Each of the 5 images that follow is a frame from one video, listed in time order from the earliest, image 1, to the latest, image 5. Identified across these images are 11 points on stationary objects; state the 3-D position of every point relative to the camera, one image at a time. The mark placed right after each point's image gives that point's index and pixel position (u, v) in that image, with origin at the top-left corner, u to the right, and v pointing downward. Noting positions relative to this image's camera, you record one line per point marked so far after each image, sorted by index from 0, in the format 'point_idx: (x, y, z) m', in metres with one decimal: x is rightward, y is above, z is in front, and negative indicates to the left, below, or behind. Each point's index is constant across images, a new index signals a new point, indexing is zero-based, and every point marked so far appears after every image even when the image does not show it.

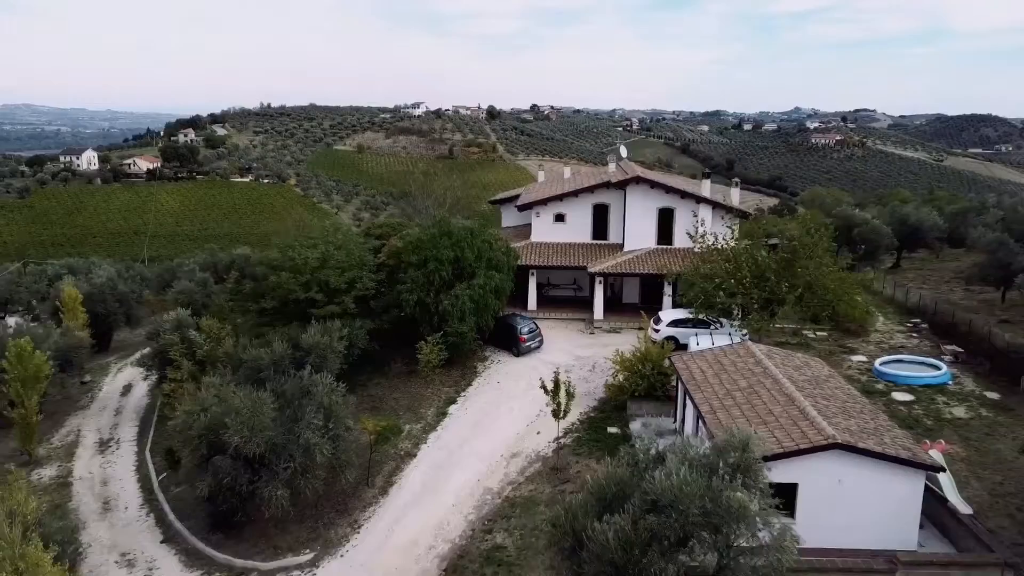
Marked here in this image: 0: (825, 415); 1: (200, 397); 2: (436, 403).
0: (+3.3, -1.4, +9.3) m
1: (-4.1, -1.5, +11.4) m
2: (-1.3, -1.9, +14.0) m
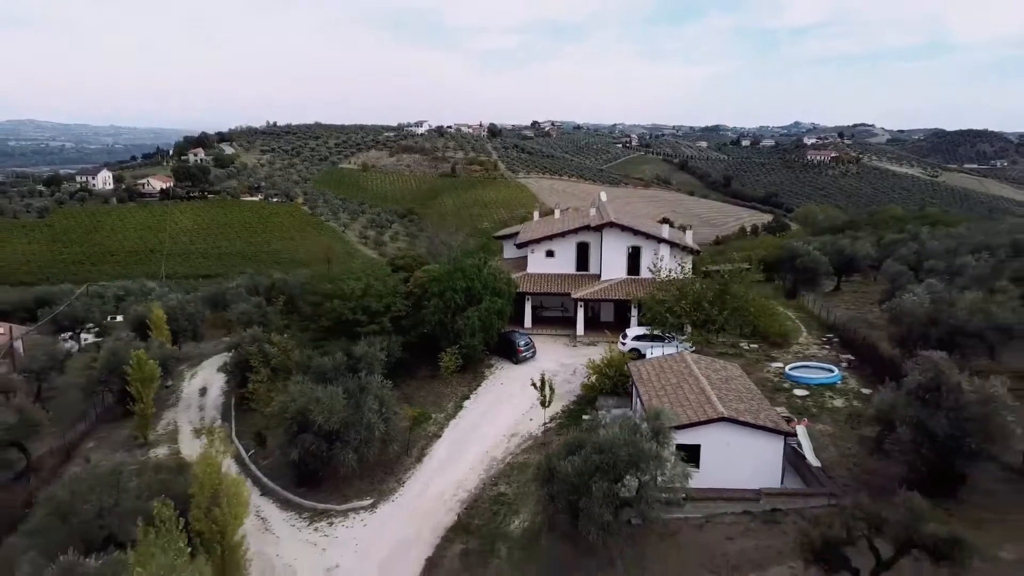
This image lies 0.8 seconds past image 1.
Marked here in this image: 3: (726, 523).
0: (+3.3, -1.8, +13.7) m
1: (-4.1, -1.9, +15.8) m
2: (-1.3, -2.4, +18.4) m
3: (+3.0, -3.3, +12.0) m
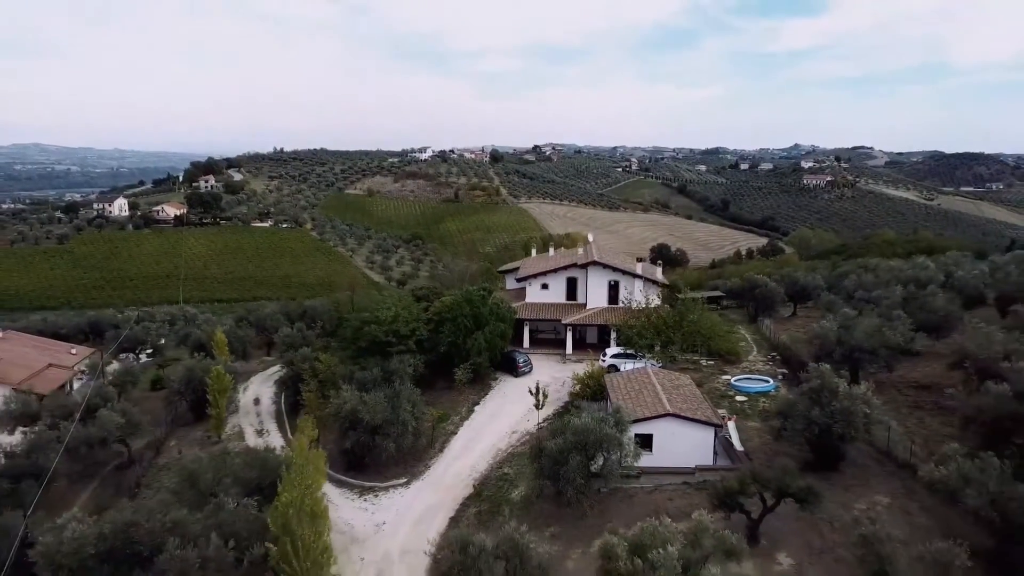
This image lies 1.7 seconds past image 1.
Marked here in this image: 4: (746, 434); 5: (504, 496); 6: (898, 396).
0: (+3.3, -2.4, +18.2) m
1: (-4.1, -2.6, +20.4) m
2: (-1.2, -3.1, +23.0) m
3: (+3.0, -3.9, +16.5) m
4: (+5.1, -3.2, +18.6) m
5: (-0.2, -4.2, +17.2) m
6: (+8.9, -2.4, +19.8) m
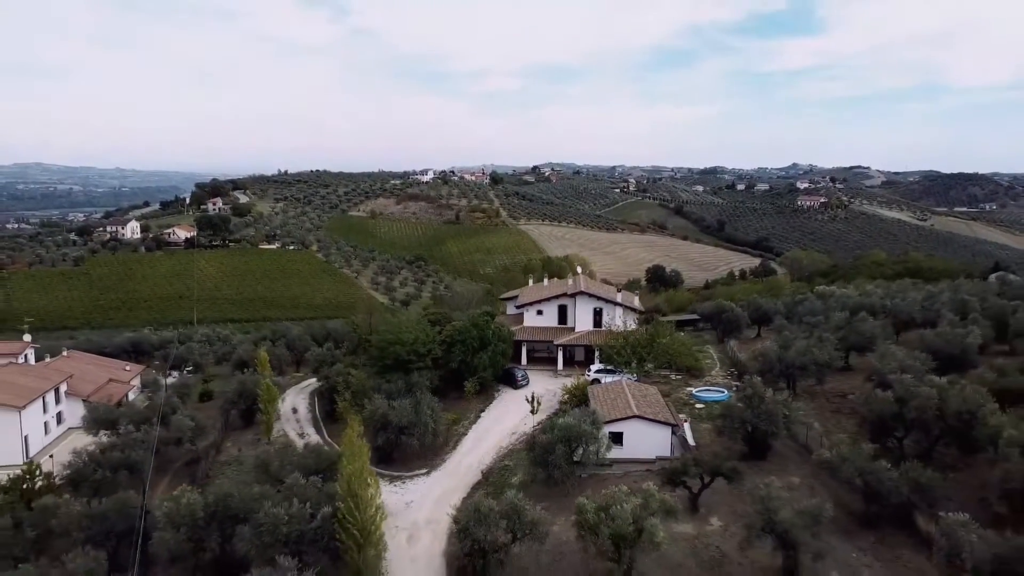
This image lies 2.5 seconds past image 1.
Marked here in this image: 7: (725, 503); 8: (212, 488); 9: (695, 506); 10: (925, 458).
0: (+3.3, -3.2, +22.9) m
1: (-4.1, -3.4, +25.1) m
2: (-1.2, -4.0, +27.7) m
3: (+3.0, -4.6, +21.2) m
4: (+5.1, -4.0, +23.3) m
5: (-0.2, -4.9, +21.9) m
6: (+8.9, -3.2, +24.5) m
7: (+4.7, -4.7, +18.7) m
8: (-7.0, -4.6, +19.7) m
9: (+4.0, -4.7, +18.4) m
10: (+9.4, -3.9, +19.4) m
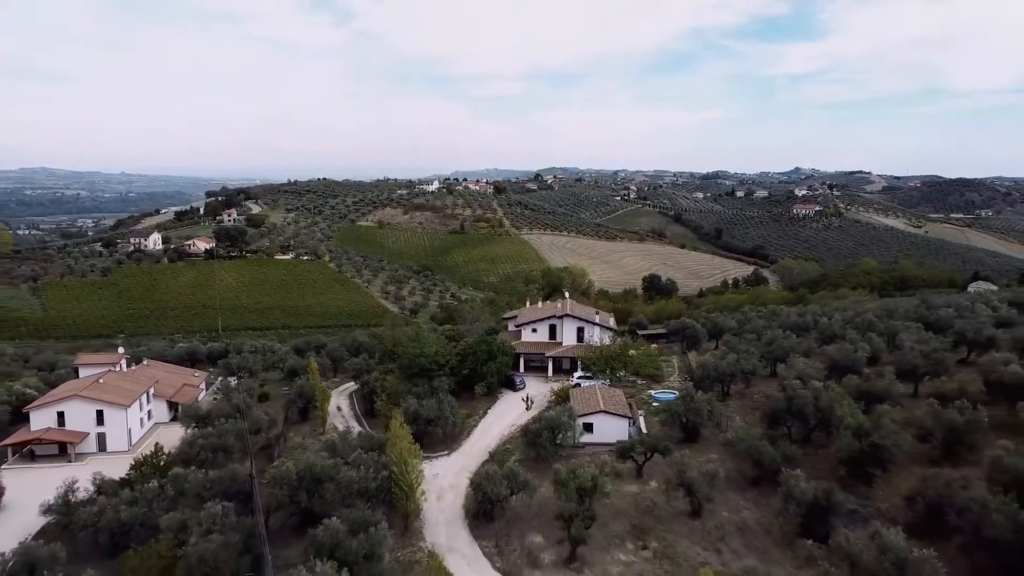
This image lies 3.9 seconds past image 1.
0: (+3.3, -4.2, +30.9) m
1: (-4.1, -4.5, +33.0) m
2: (-1.2, -5.0, +35.6) m
3: (+3.0, -5.6, +29.1) m
4: (+5.1, -5.0, +31.2) m
5: (-0.2, -6.0, +29.8) m
6: (+8.9, -4.3, +32.4) m
7: (+4.6, -5.7, +26.7) m
8: (-7.0, -5.6, +27.7) m
9: (+3.9, -5.7, +26.3) m
10: (+9.4, -4.9, +27.3) m
